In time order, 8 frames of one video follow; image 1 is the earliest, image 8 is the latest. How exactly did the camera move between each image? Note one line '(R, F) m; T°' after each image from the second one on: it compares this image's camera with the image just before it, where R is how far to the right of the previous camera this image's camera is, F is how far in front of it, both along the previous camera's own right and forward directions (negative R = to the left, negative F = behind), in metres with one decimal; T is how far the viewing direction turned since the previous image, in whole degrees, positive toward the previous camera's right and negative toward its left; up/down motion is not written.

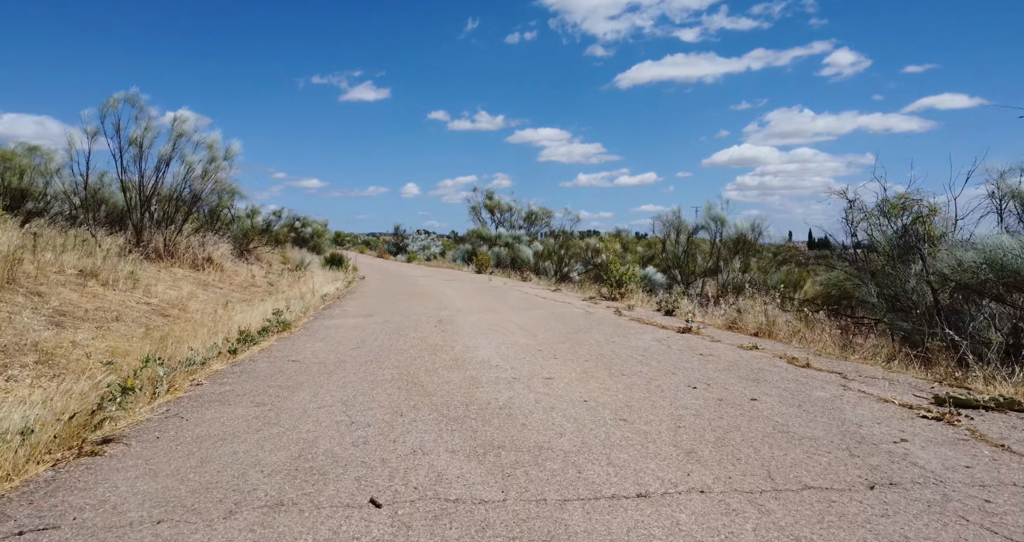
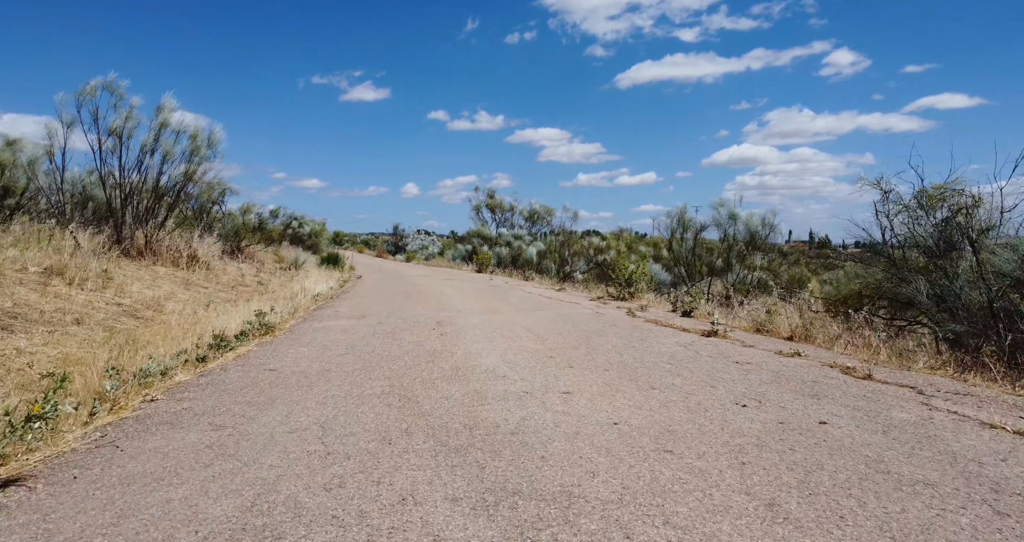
(-0.1, +0.7) m; 0°
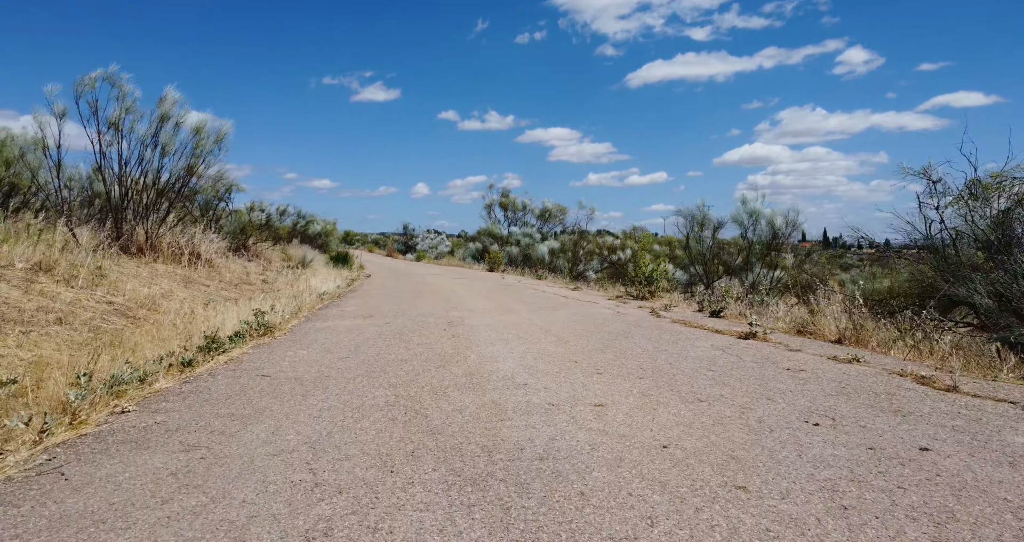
(-0.1, +0.5) m; -1°
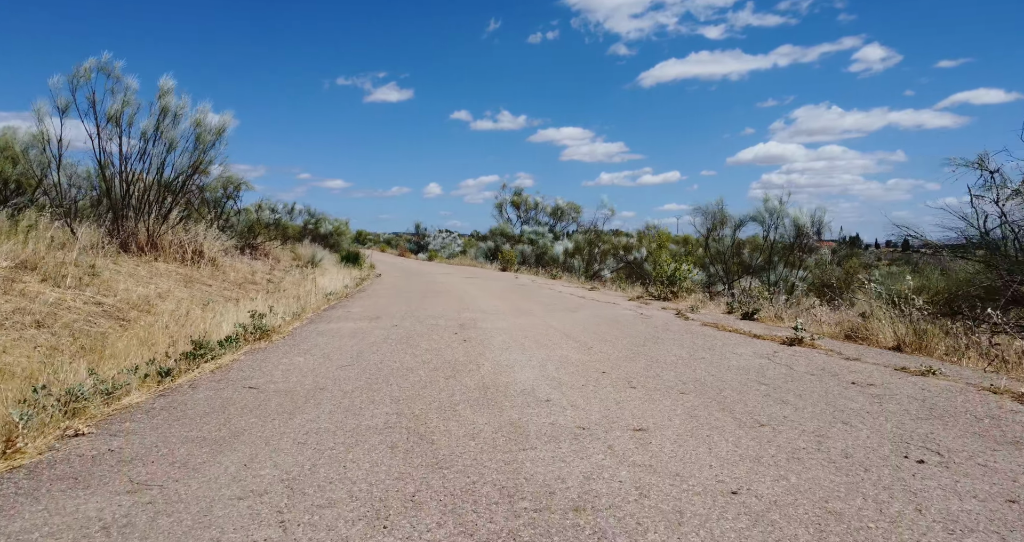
(0.0, +0.6) m; -1°
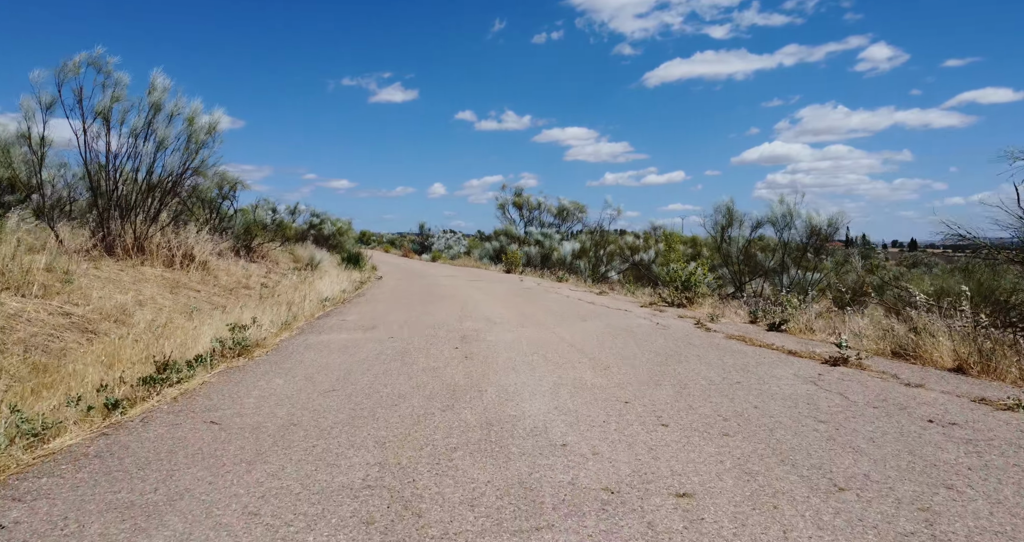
(0.0, +0.6) m; 0°
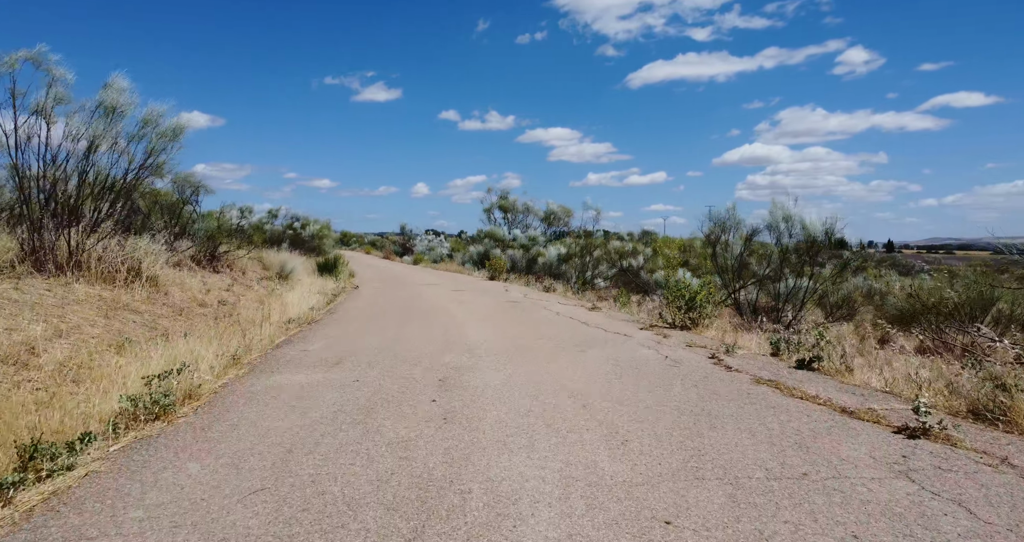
(0.0, +1.1) m; +2°
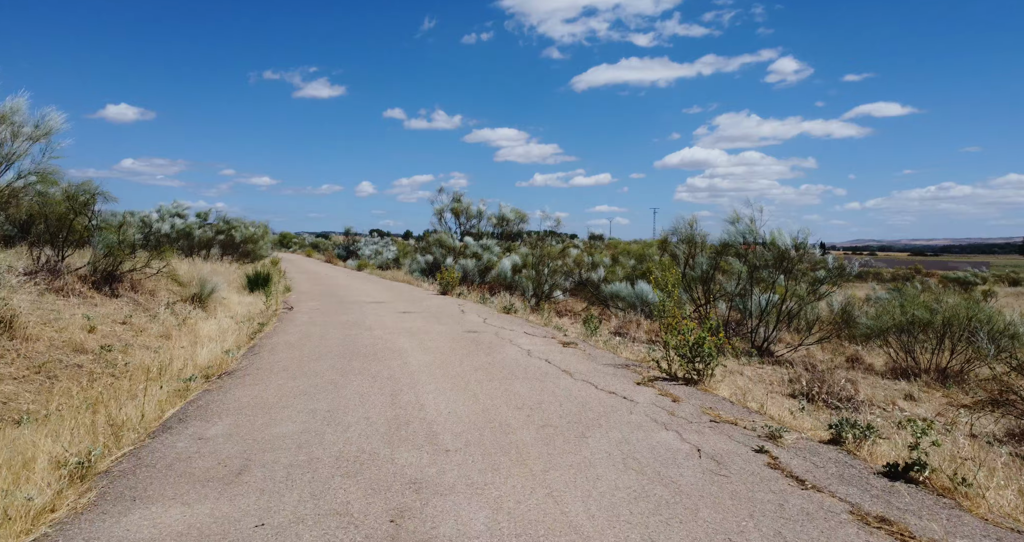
(-0.3, +2.0) m; +5°
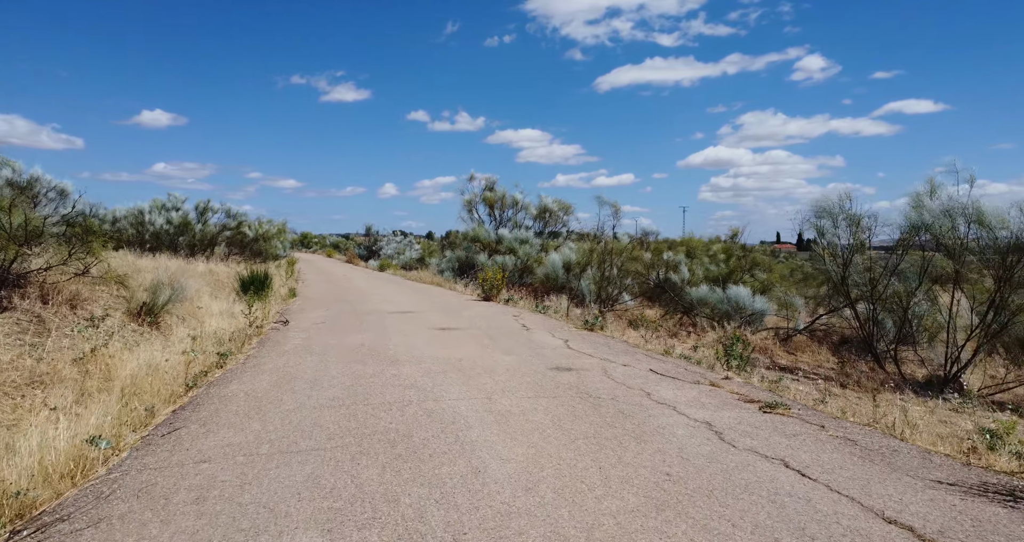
(-1.3, +5.5) m; -2°
